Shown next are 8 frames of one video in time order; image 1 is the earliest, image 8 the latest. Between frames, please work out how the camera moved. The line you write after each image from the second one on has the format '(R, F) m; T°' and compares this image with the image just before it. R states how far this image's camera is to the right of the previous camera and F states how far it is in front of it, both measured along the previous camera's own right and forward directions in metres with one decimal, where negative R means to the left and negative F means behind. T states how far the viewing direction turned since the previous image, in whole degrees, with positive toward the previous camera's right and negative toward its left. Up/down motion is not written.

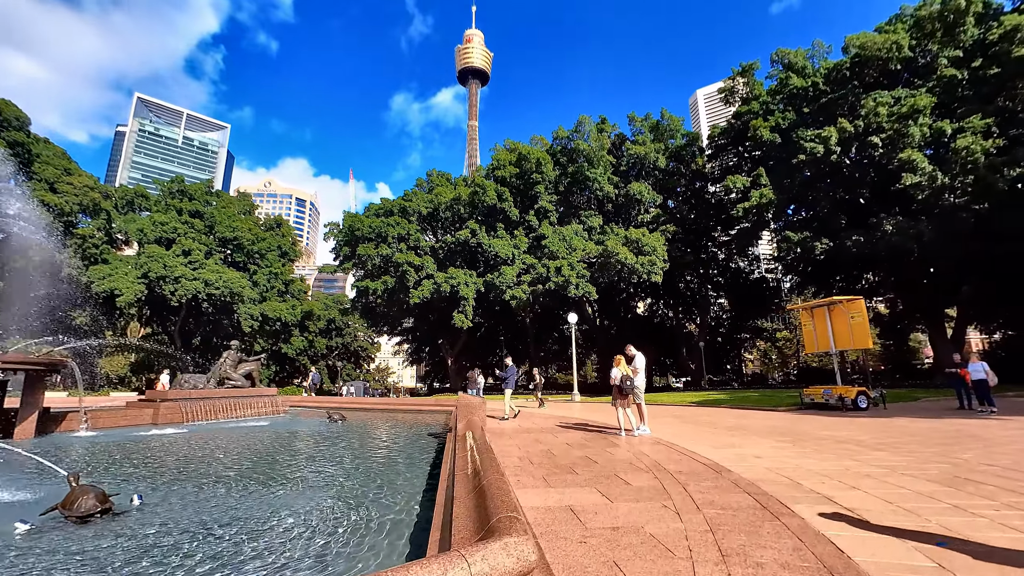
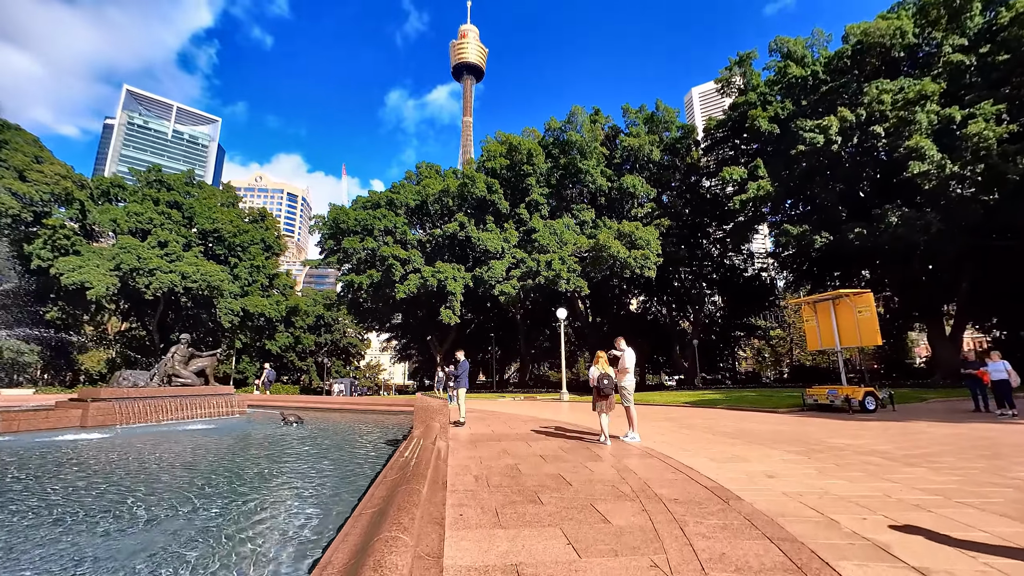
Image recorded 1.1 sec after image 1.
(+0.3, +1.0) m; +1°
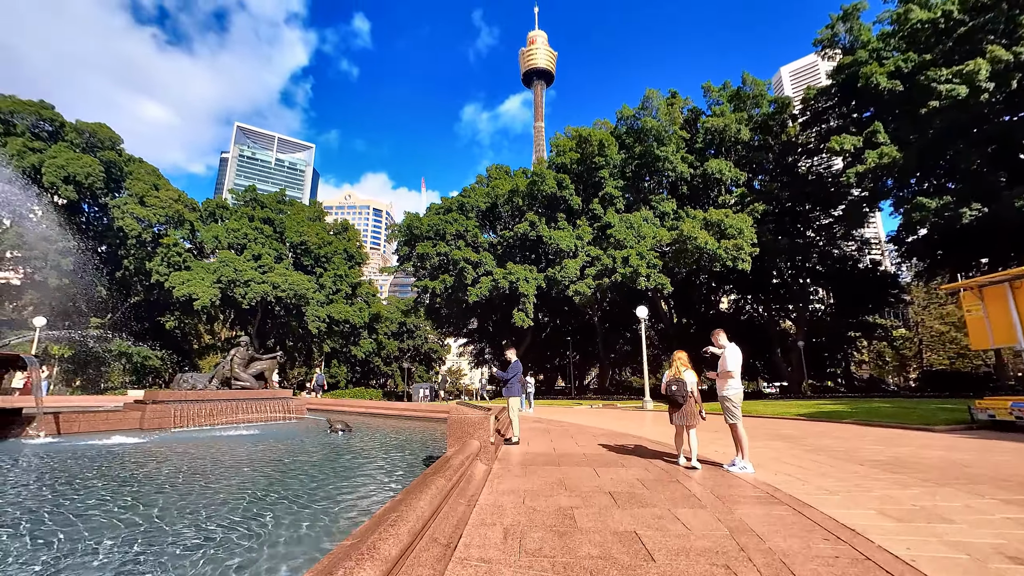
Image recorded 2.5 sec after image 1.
(+0.2, +1.3) m; -10°
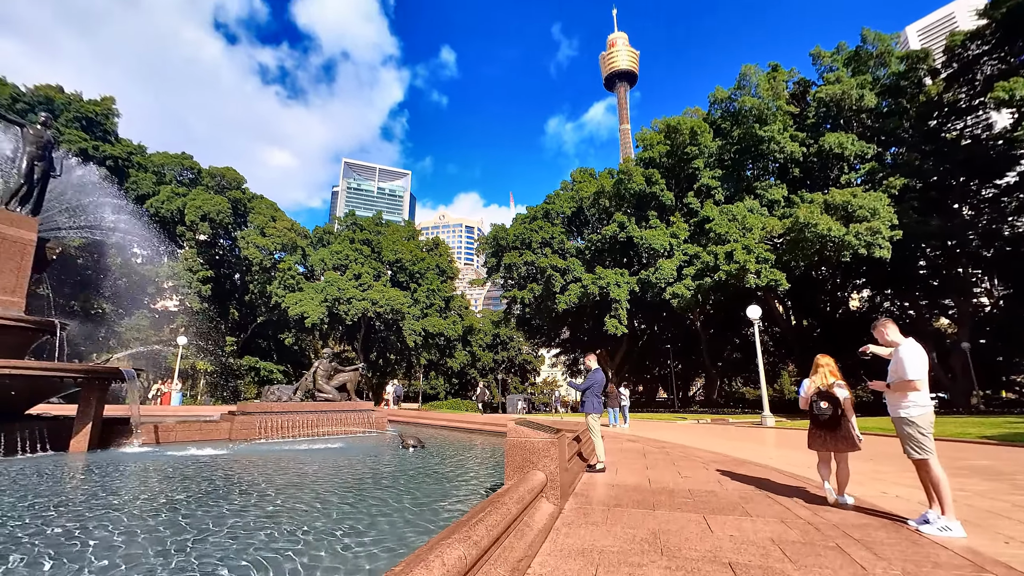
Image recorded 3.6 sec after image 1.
(+0.2, +1.0) m; -12°
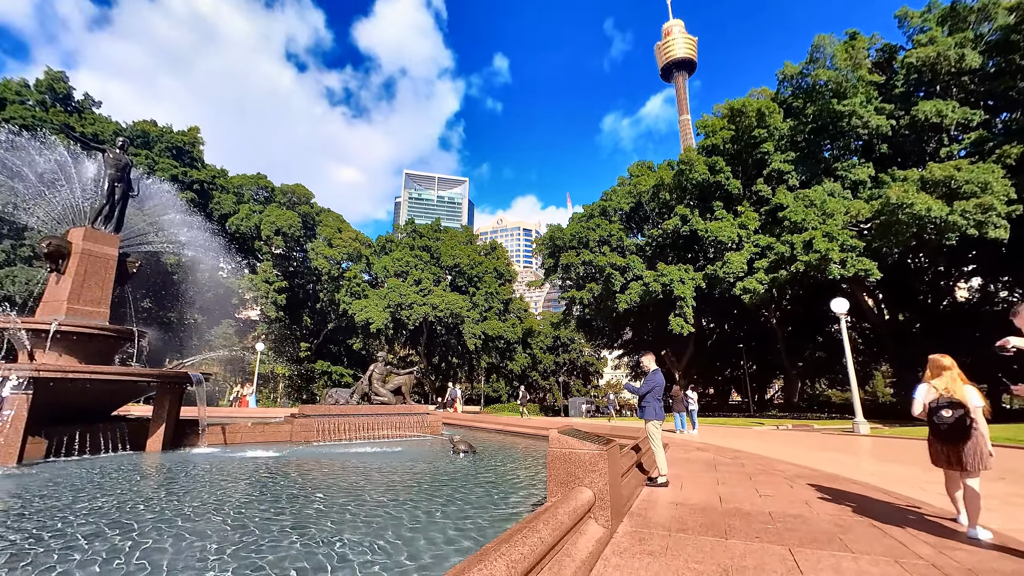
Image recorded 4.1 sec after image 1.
(+0.2, +0.4) m; -8°
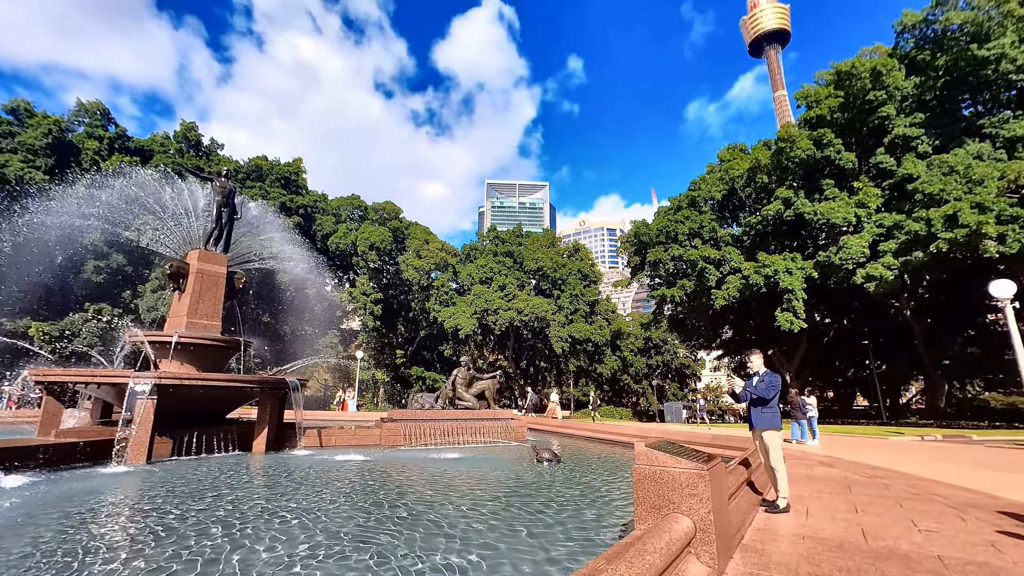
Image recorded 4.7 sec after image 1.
(+0.1, +0.4) m; -11°
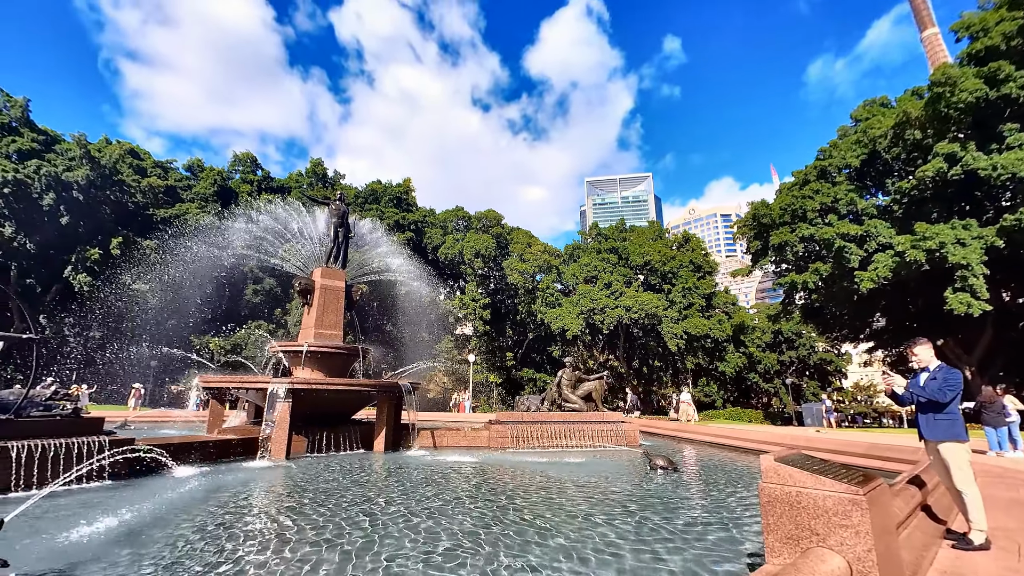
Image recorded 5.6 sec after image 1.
(+0.1, +0.3) m; -13°
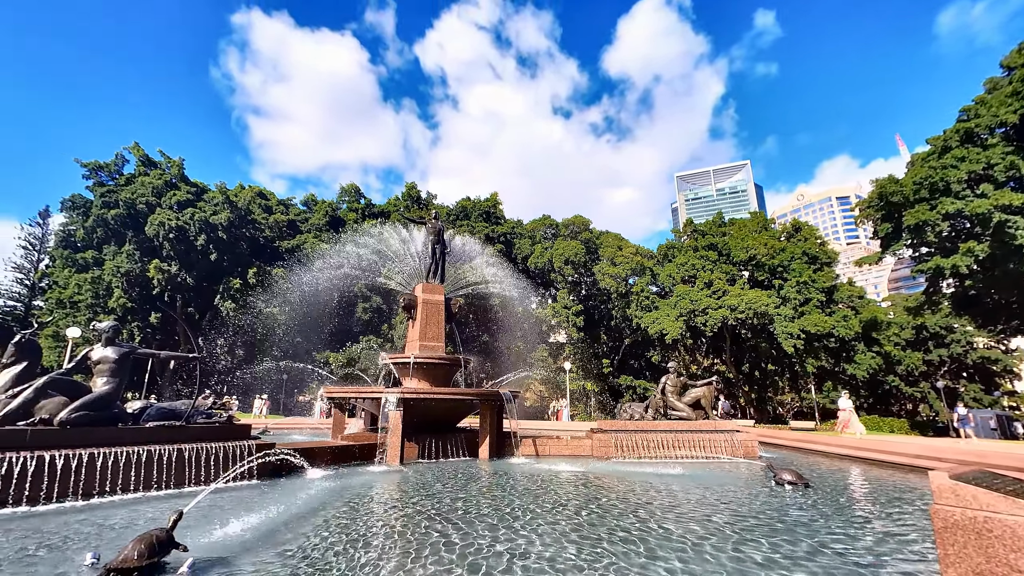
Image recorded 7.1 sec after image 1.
(-0.1, 0.0) m; -11°
